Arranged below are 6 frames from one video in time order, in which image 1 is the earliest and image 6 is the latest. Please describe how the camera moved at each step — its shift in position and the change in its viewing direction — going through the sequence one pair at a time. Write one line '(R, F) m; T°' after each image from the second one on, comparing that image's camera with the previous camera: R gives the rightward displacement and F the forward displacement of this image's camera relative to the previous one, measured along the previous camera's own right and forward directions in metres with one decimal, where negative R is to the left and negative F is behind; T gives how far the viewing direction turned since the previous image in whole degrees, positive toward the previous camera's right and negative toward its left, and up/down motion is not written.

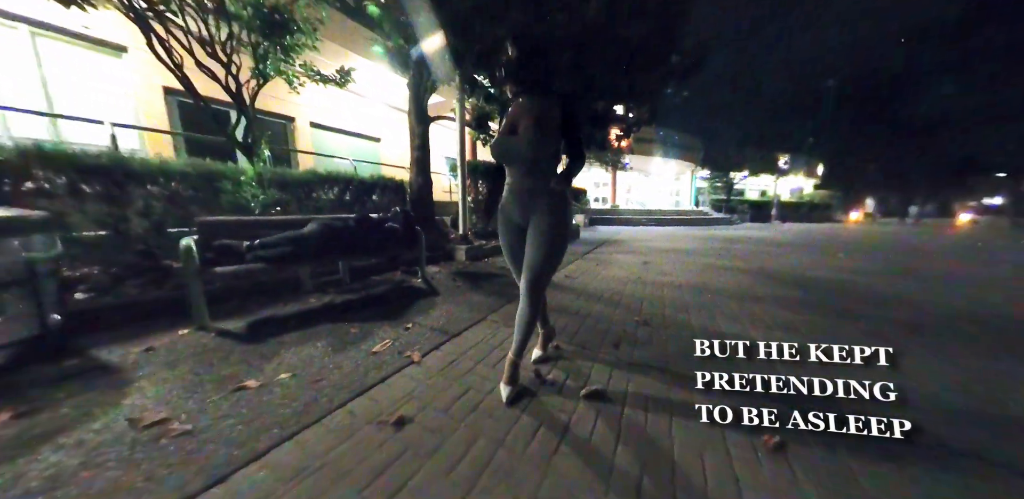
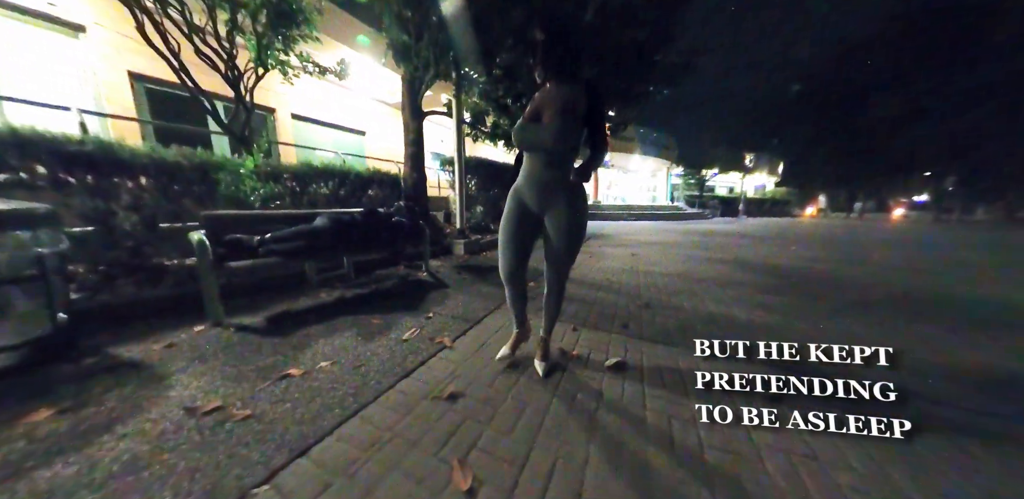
(-0.4, -0.2) m; +4°
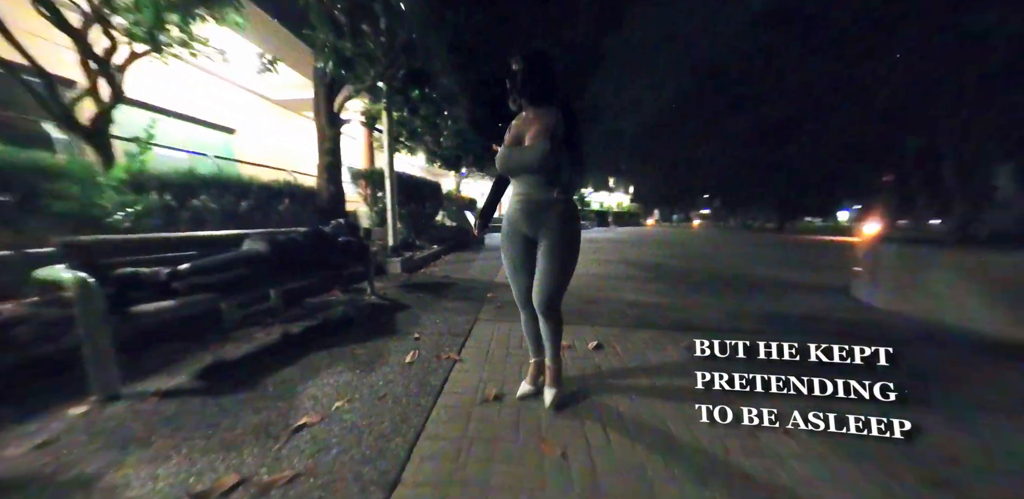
(-0.9, -0.2) m; +22°
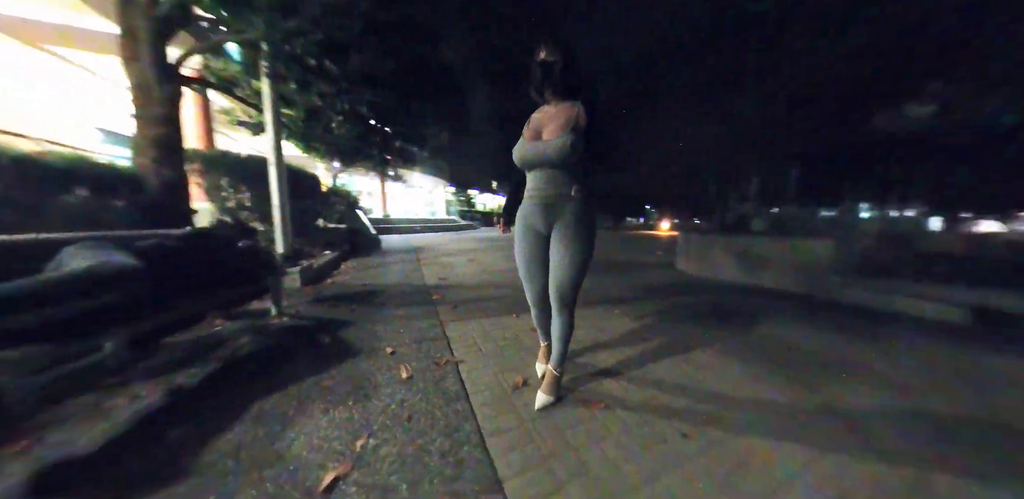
(-1.0, +0.1) m; +26°
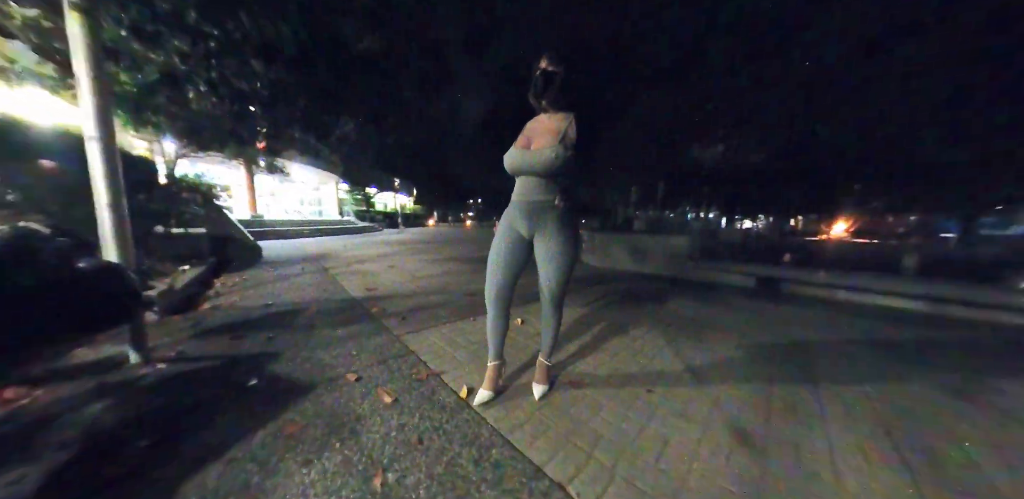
(-0.6, 0.0) m; +20°
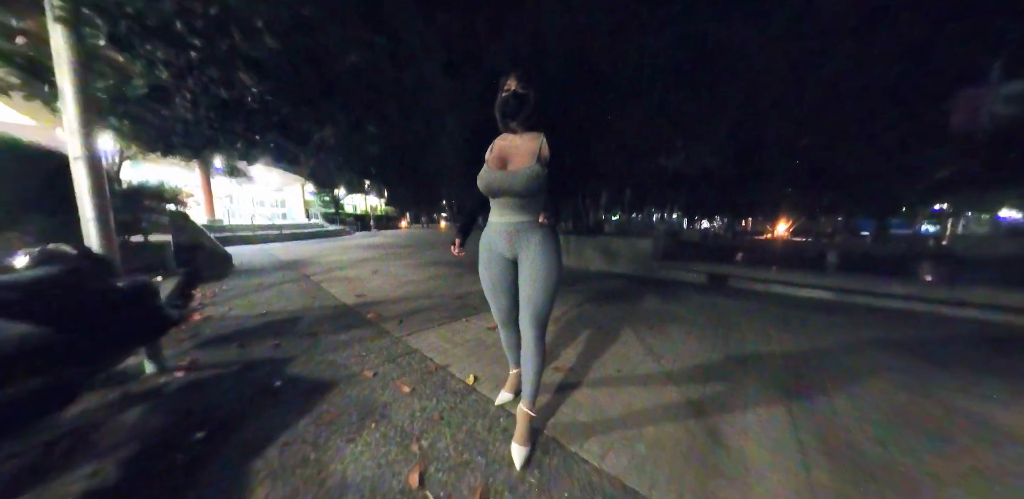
(-0.2, -0.4) m; +6°
